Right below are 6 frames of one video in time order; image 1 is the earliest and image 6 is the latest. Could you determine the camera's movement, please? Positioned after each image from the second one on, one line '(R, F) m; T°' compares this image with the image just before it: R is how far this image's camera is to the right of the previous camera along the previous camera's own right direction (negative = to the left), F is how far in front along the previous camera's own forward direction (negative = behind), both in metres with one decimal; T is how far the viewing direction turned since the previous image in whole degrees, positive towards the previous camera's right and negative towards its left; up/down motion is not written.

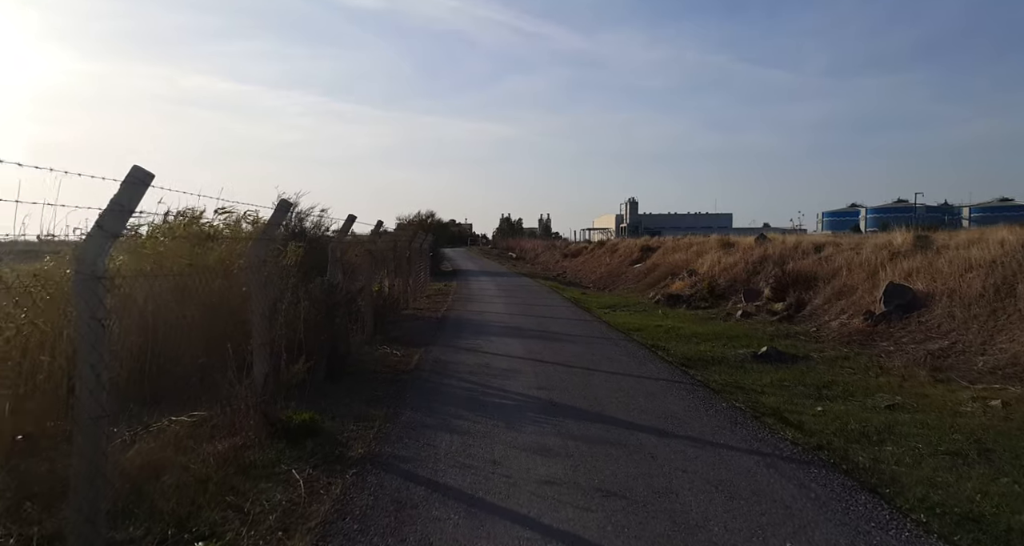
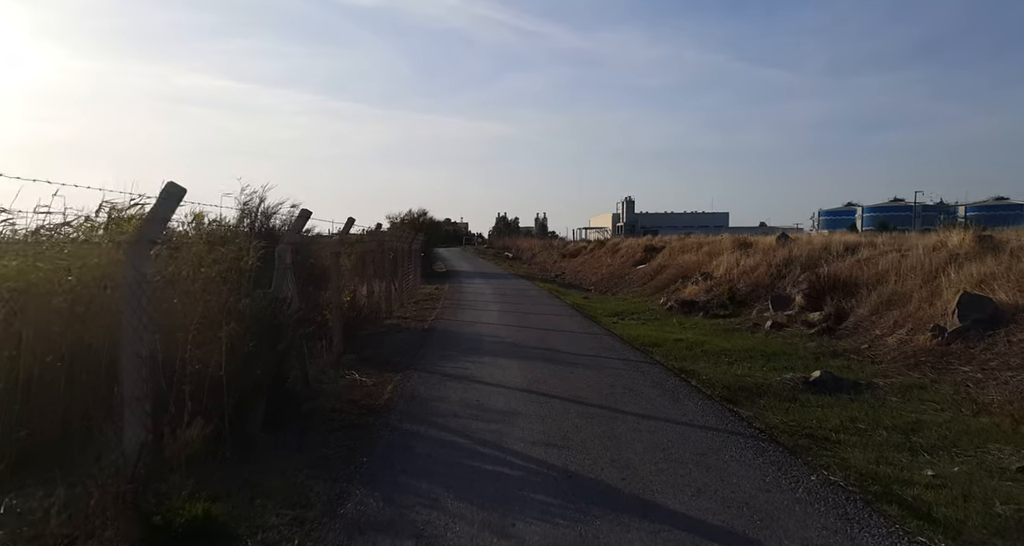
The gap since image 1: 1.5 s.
(0.0, +2.0) m; 0°
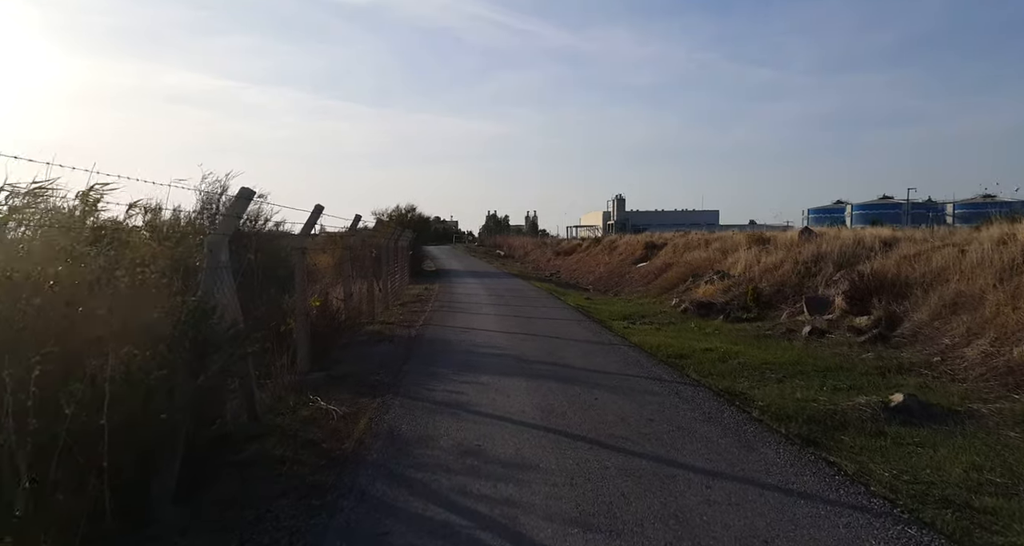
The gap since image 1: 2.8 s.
(-0.2, +1.8) m; +1°
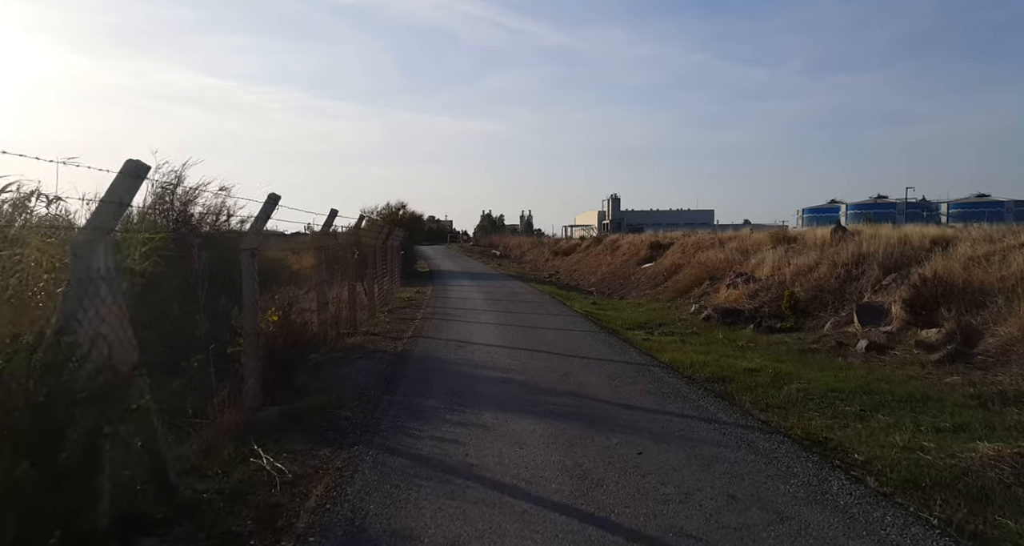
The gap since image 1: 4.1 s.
(-0.2, +1.8) m; +1°
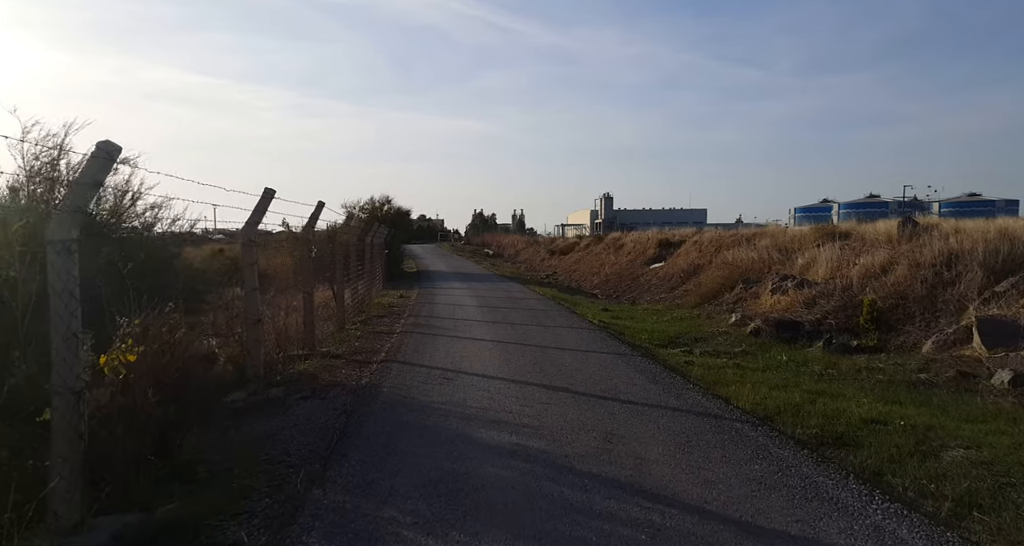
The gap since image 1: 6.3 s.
(-0.2, +2.9) m; +1°
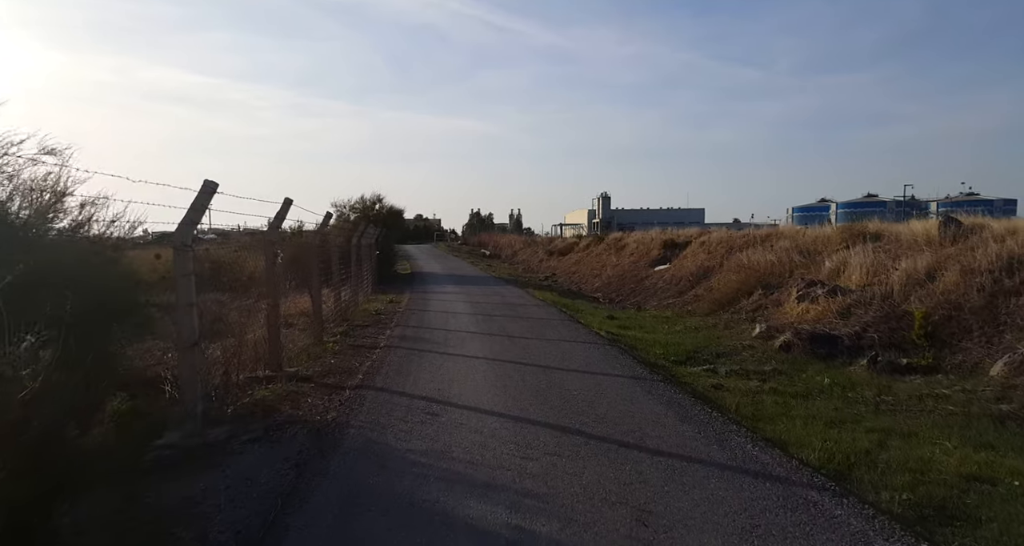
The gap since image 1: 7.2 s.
(0.0, +1.4) m; 0°
